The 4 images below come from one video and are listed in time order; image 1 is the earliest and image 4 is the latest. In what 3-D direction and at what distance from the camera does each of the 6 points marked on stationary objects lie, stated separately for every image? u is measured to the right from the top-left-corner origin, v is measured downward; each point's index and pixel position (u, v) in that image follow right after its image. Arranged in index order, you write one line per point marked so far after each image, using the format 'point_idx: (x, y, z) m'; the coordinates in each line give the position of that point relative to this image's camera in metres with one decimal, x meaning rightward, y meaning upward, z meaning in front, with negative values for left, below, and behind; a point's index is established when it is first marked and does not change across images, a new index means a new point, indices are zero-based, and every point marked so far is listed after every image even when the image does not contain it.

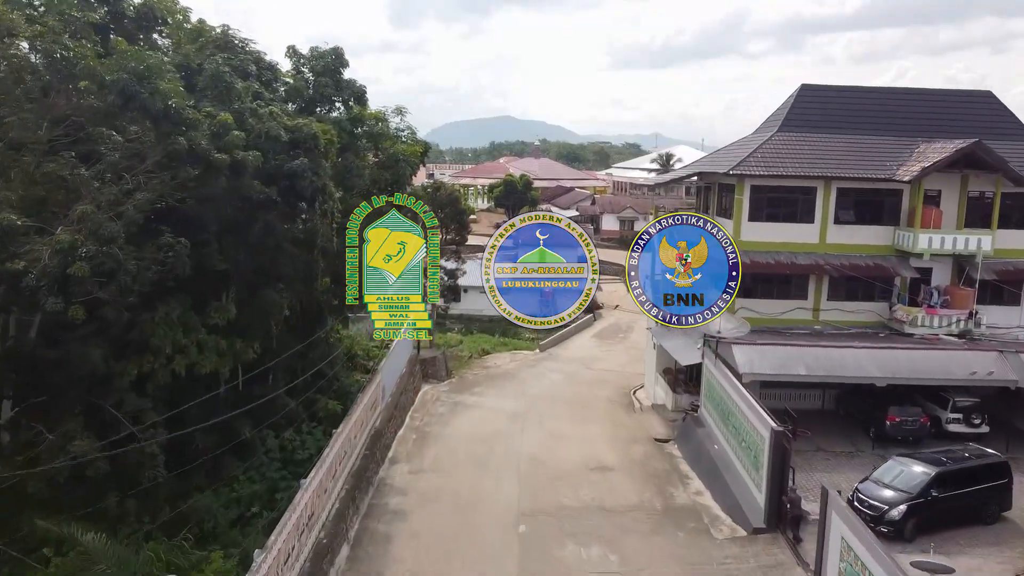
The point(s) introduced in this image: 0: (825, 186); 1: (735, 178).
0: (+8.9, +2.9, +16.5) m
1: (+6.4, +3.1, +16.6) m
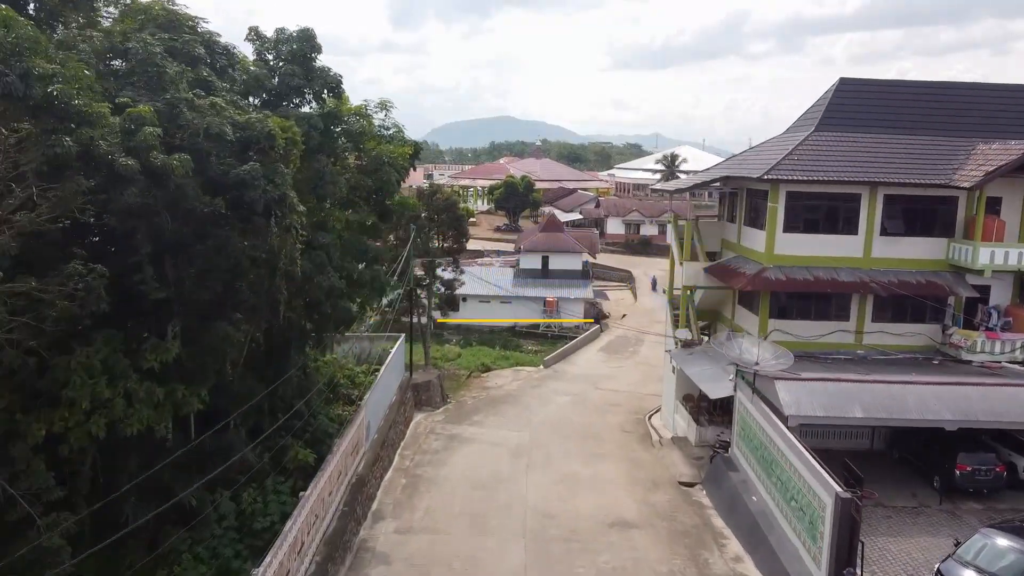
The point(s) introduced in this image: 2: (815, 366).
0: (+9.0, +2.4, +14.6) m
1: (+6.5, +2.6, +14.6) m
2: (+7.2, -1.9, +13.7) m
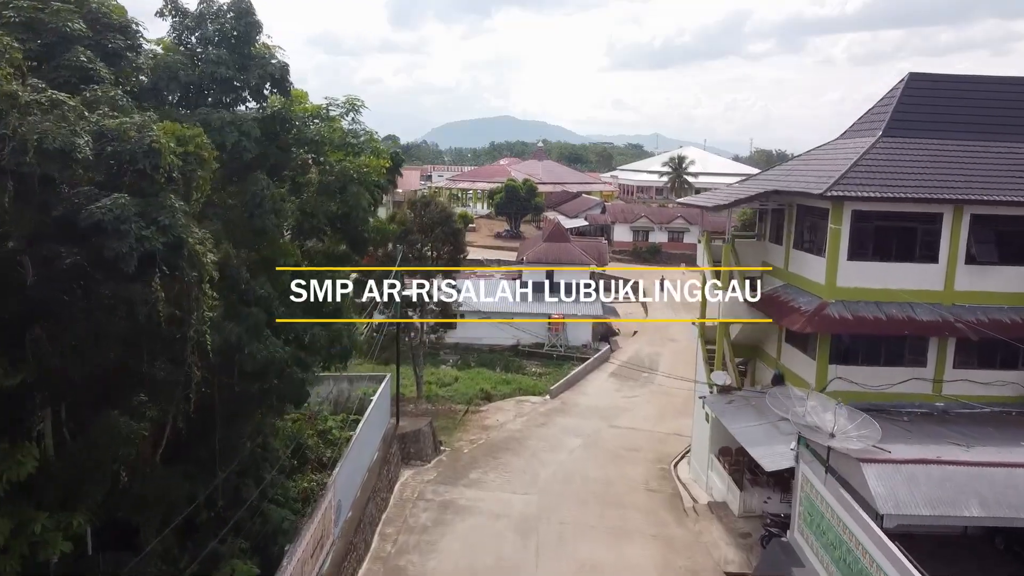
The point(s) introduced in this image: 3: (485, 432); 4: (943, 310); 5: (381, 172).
0: (+9.1, +1.5, +11.9) m
1: (+6.6, +1.8, +12.0) m
2: (+7.3, -2.7, +11.1) m
3: (-0.9, -4.5, +18.3) m
4: (+9.0, -0.5, +12.1) m
5: (-2.2, +2.0, +10.0) m
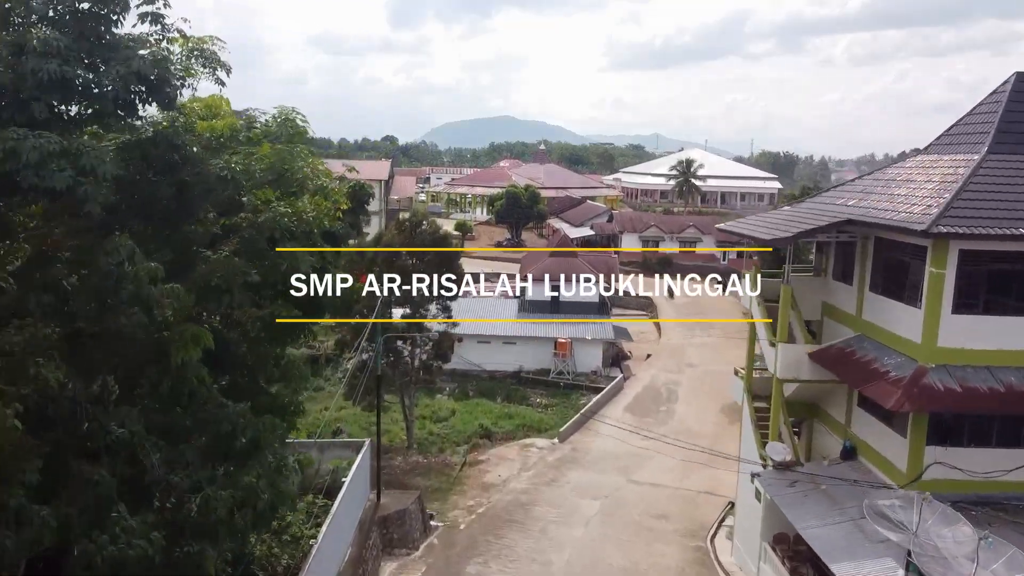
0: (+9.3, +0.5, +9.2) m
1: (+6.7, +0.8, +9.3) m
2: (+7.4, -3.7, +8.4) m
3: (-0.7, -5.5, +15.6) m
4: (+9.1, -1.5, +9.4) m
5: (-2.0, +1.0, +7.2) m
